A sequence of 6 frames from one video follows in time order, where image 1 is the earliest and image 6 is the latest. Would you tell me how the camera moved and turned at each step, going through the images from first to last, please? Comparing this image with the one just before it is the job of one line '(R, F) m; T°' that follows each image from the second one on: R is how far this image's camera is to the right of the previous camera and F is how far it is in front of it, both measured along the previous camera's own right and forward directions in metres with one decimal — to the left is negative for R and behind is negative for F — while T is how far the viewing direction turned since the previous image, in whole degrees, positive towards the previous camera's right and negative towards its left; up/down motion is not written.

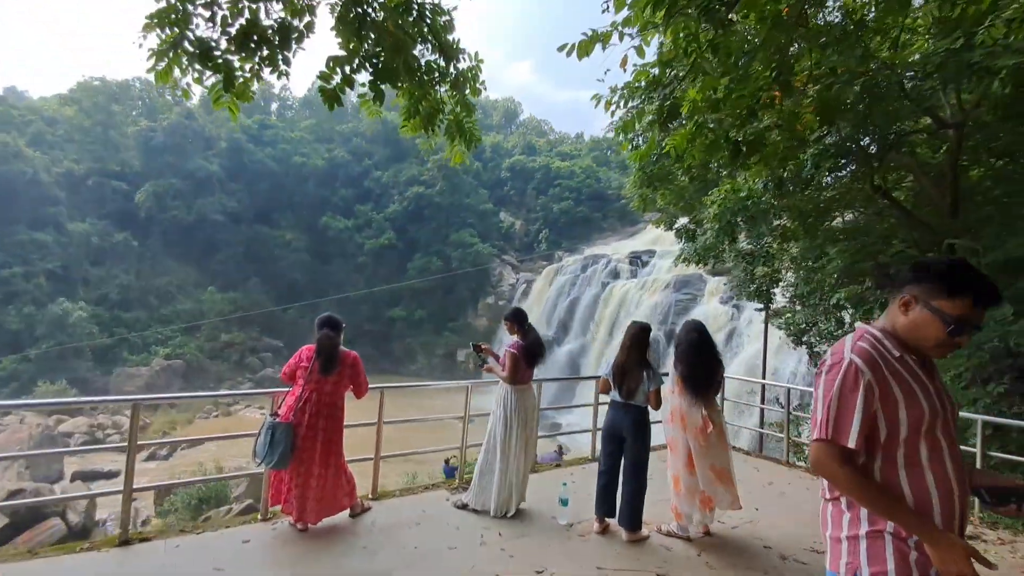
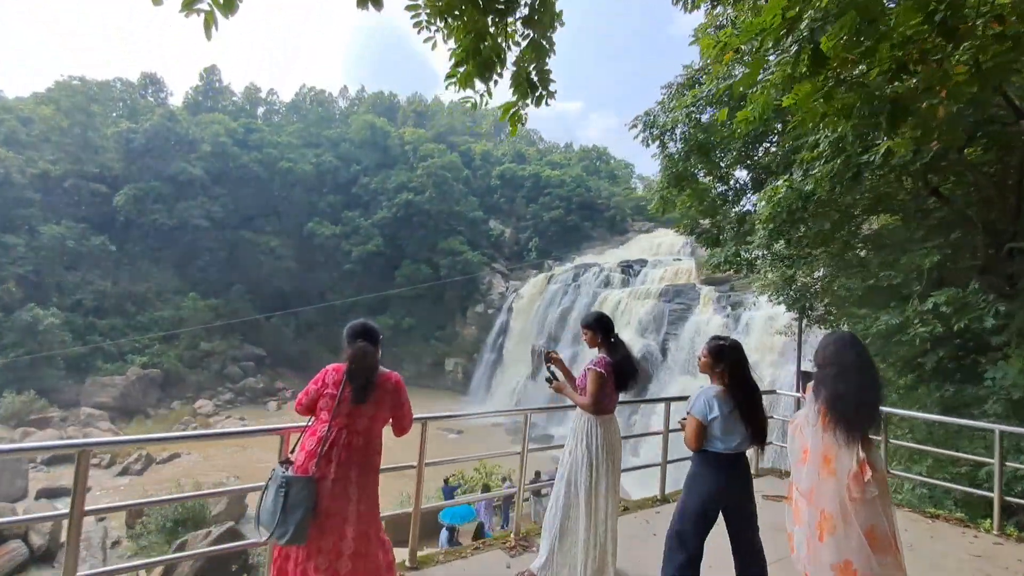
(-0.2, +0.4) m; +2°
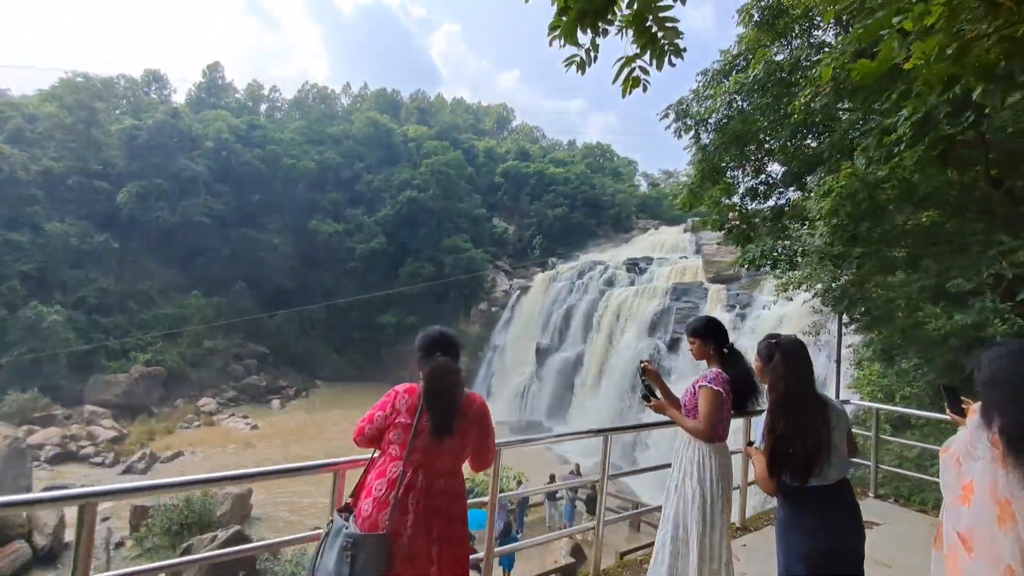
(-0.1, +0.1) m; 0°
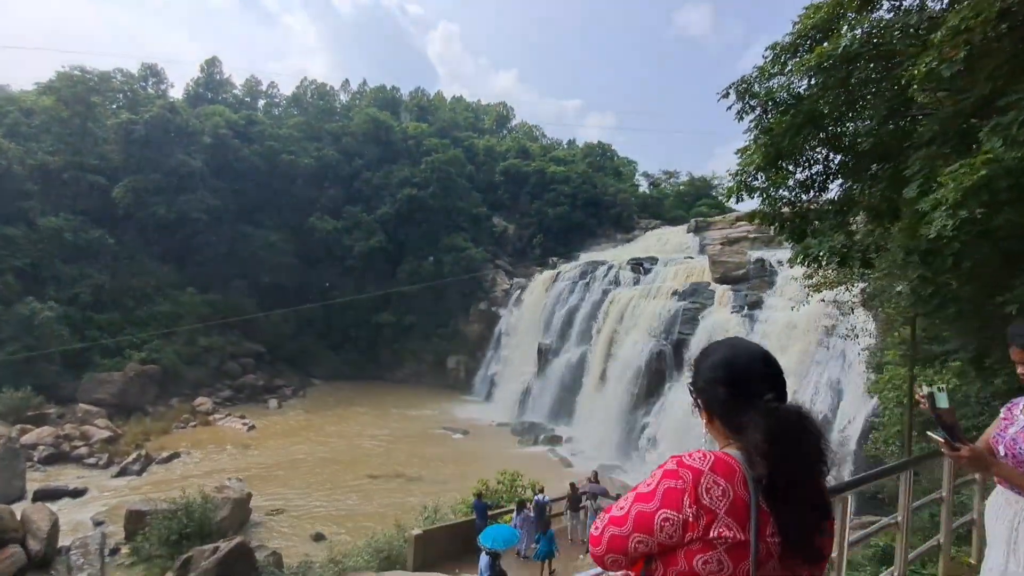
(-0.2, +0.2) m; 0°
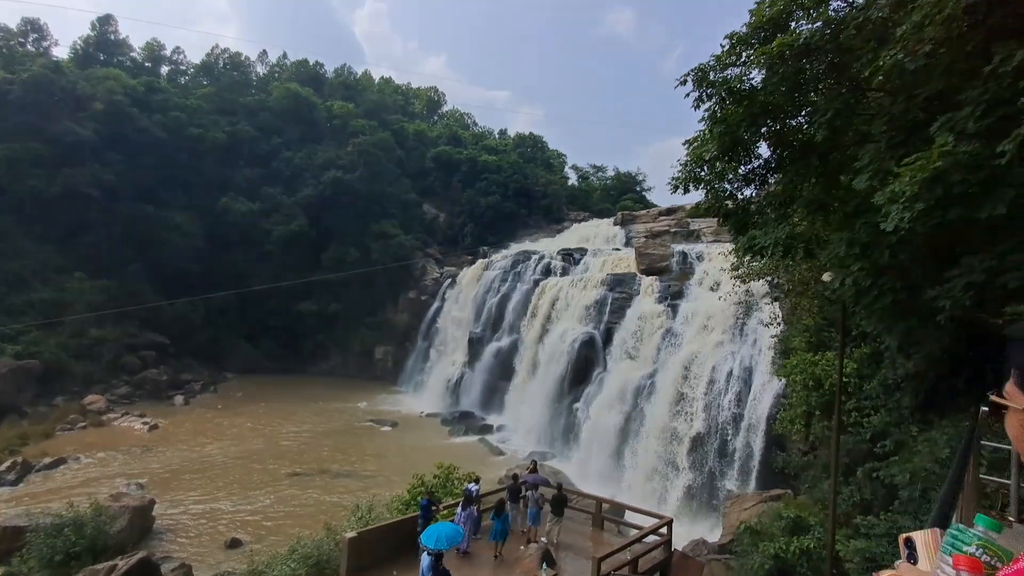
(-0.4, +0.6) m; +8°
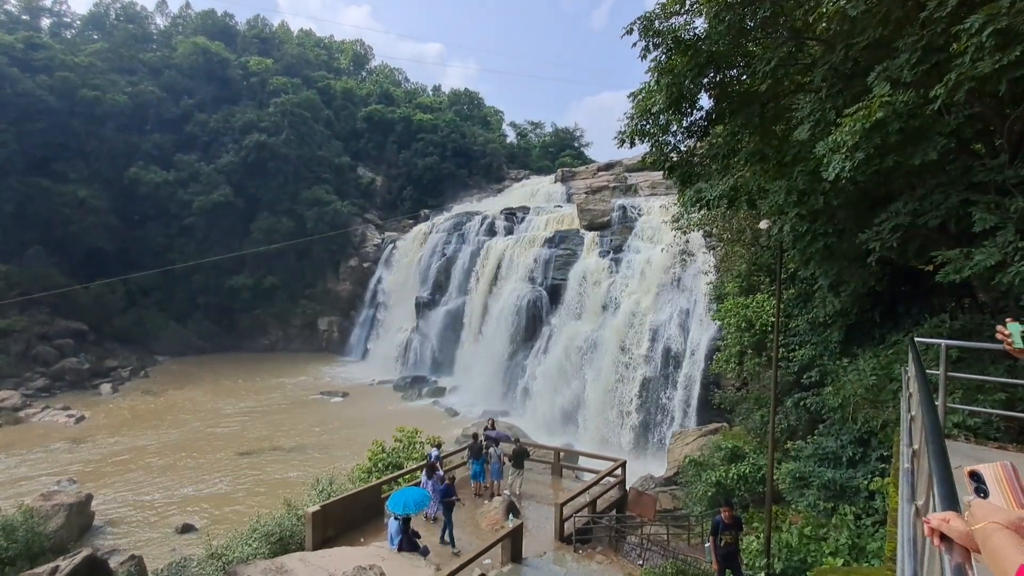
(-0.4, +0.3) m; +6°
